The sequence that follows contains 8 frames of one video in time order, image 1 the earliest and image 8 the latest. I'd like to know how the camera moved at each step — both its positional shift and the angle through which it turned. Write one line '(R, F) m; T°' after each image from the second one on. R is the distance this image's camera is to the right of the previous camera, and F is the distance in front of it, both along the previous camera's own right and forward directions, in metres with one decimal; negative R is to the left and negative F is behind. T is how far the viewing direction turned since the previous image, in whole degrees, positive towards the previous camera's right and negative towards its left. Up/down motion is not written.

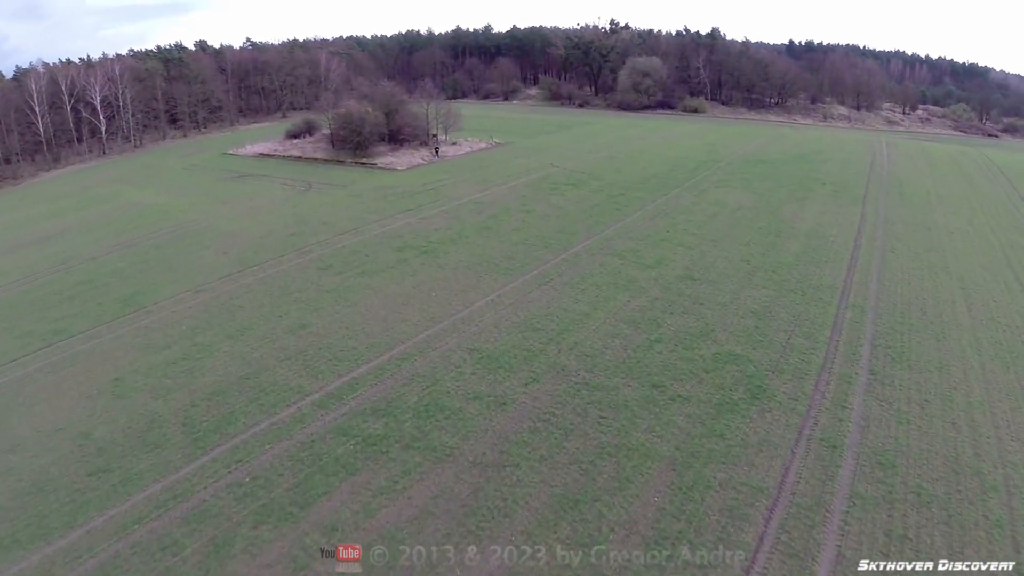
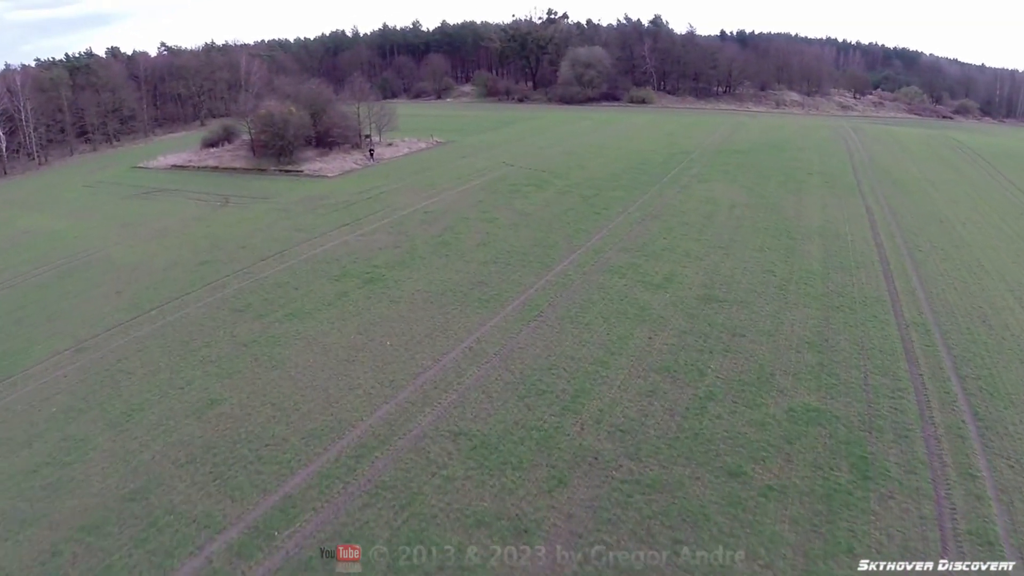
(-1.0, +7.7) m; +3°
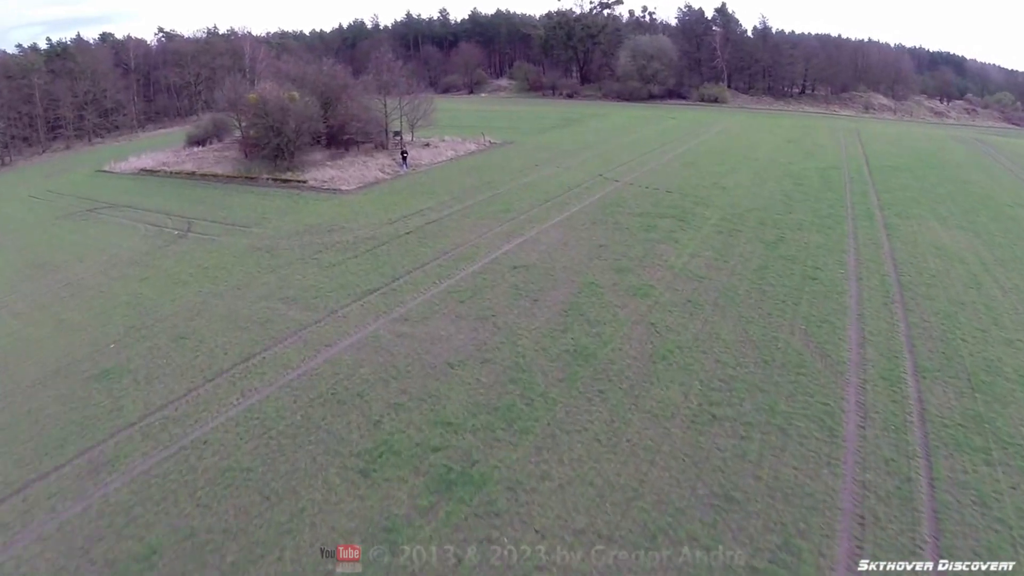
(-2.6, +15.1) m; 0°
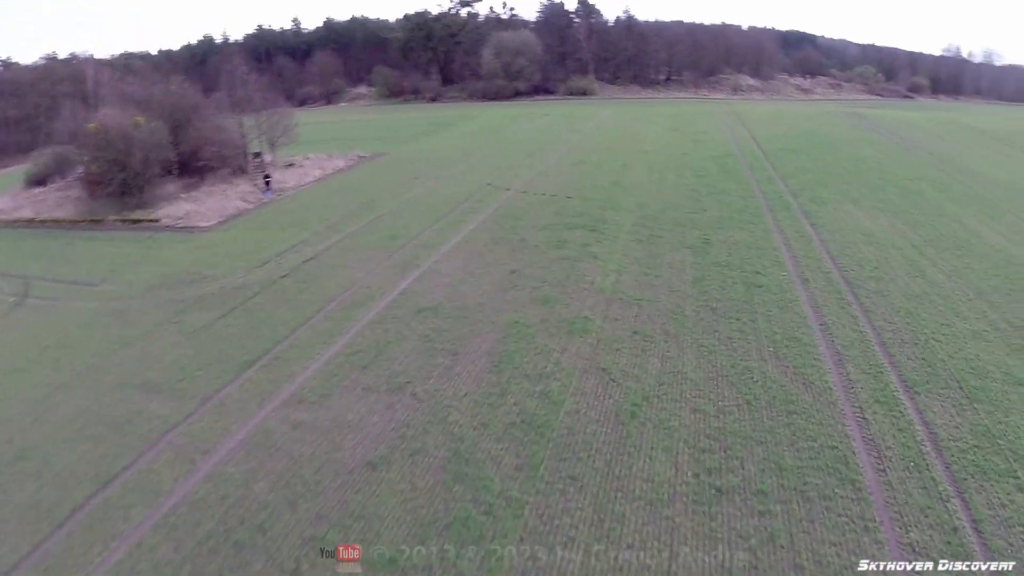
(-0.5, +3.0) m; +6°
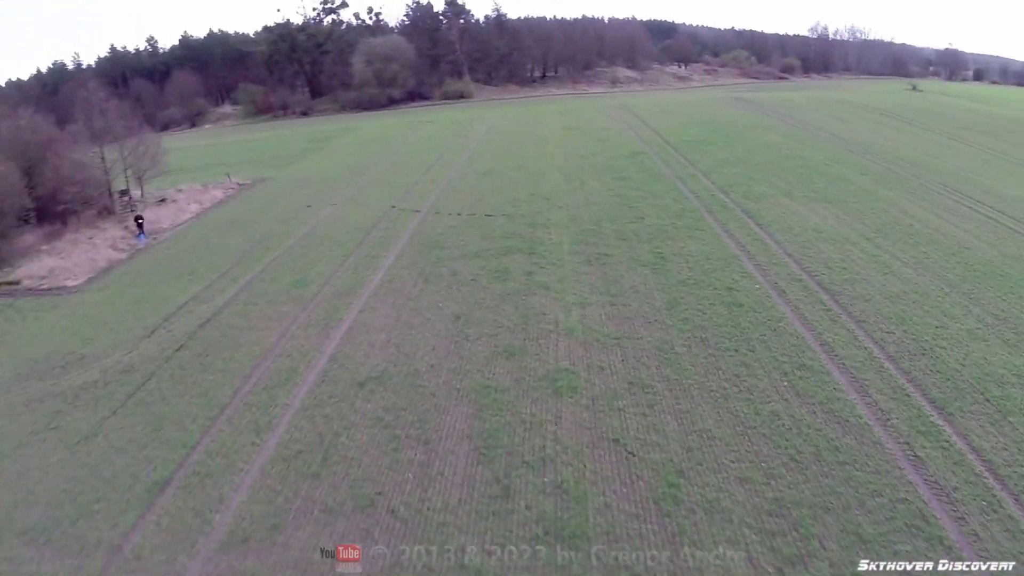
(-1.0, +2.8) m; +6°
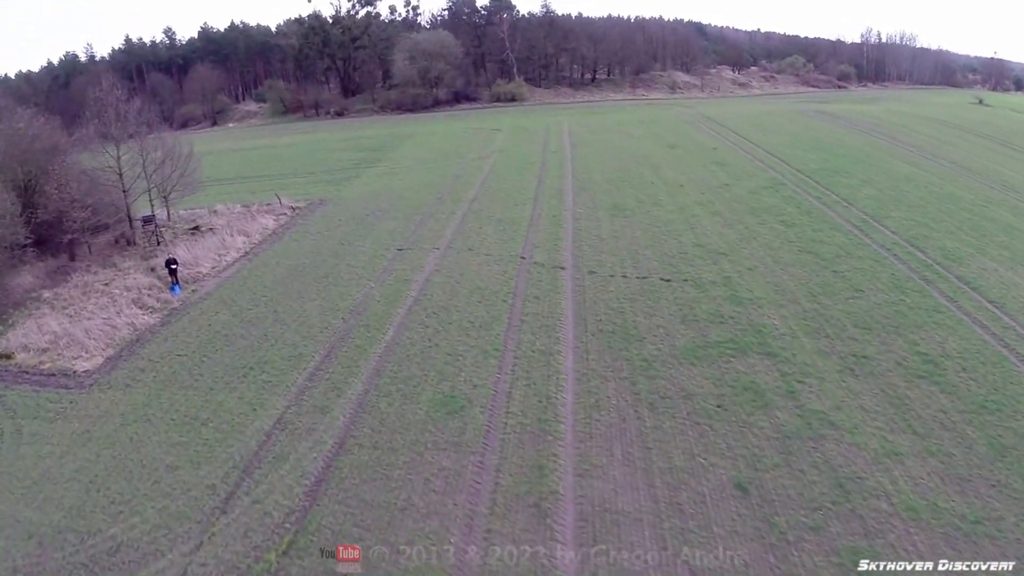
(-2.8, +6.1) m; +1°
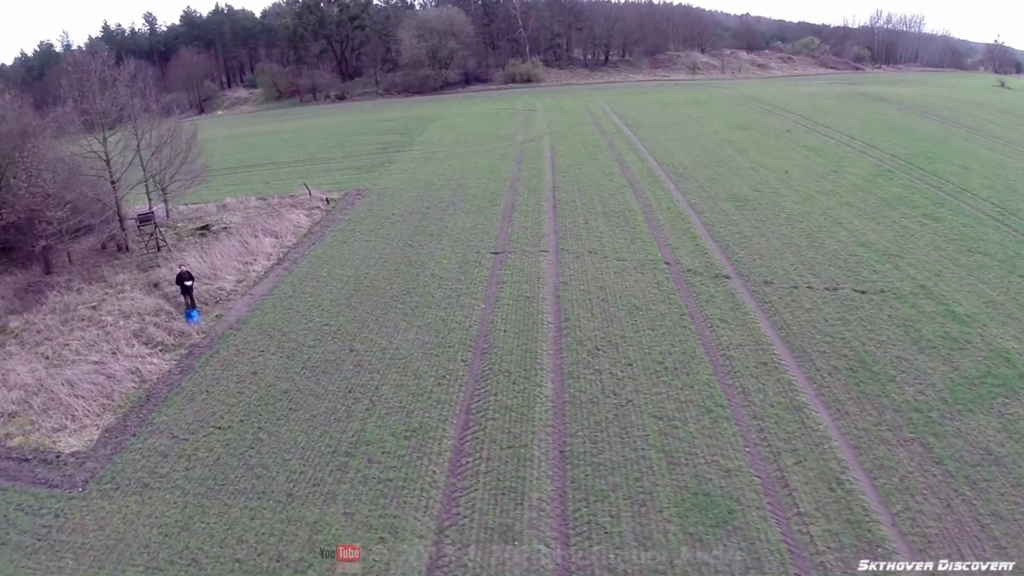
(-1.9, +4.6) m; +2°
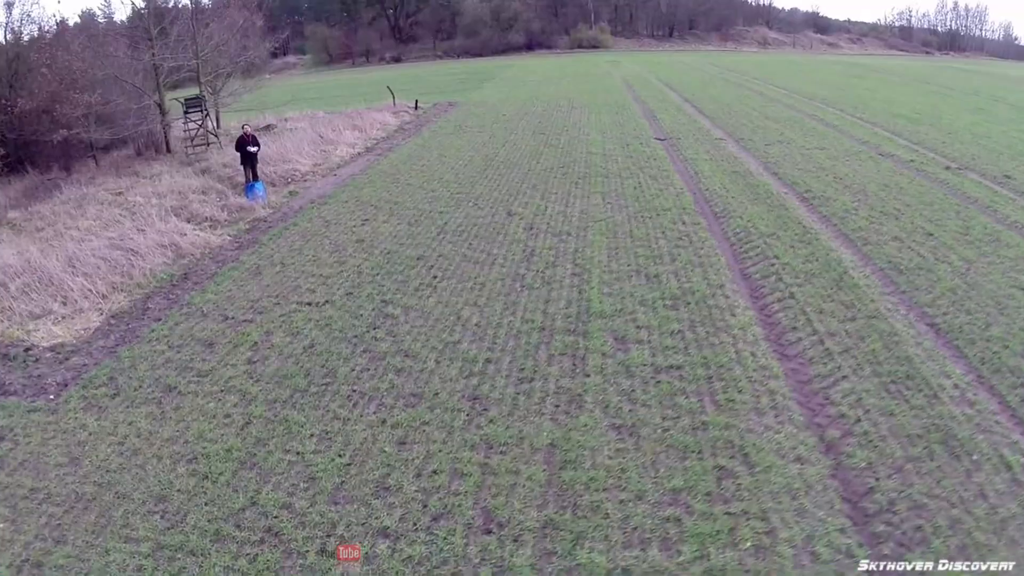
(-1.1, +3.4) m; -2°
